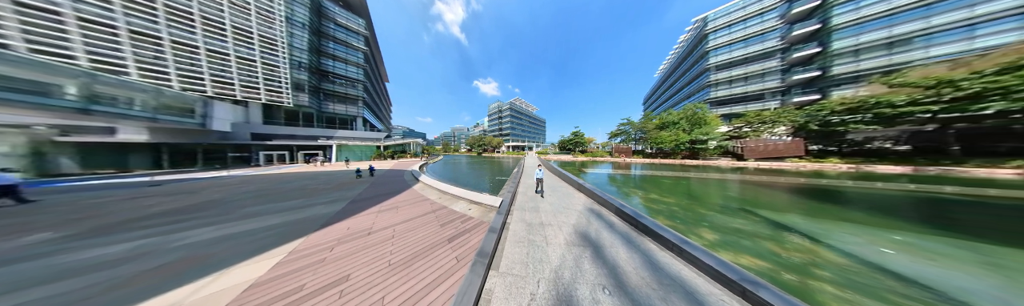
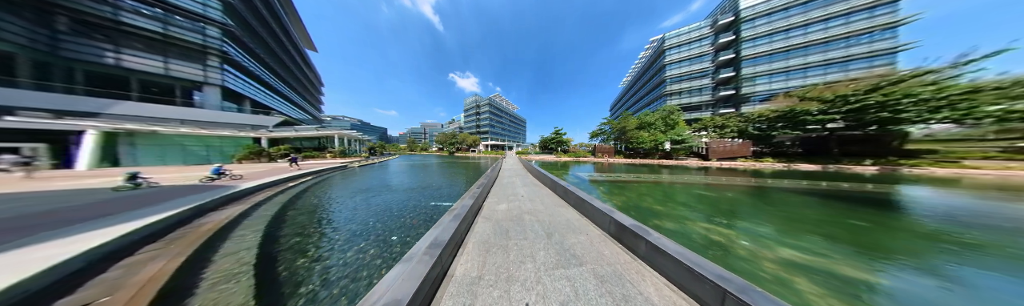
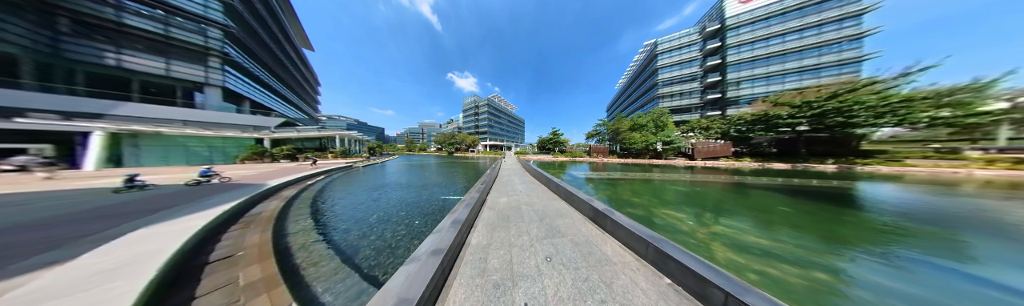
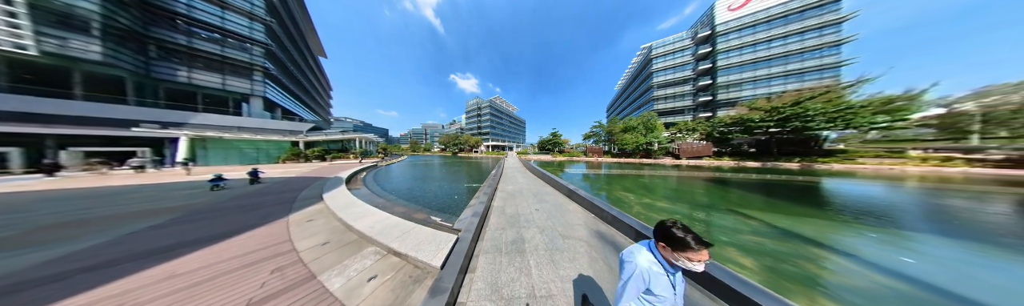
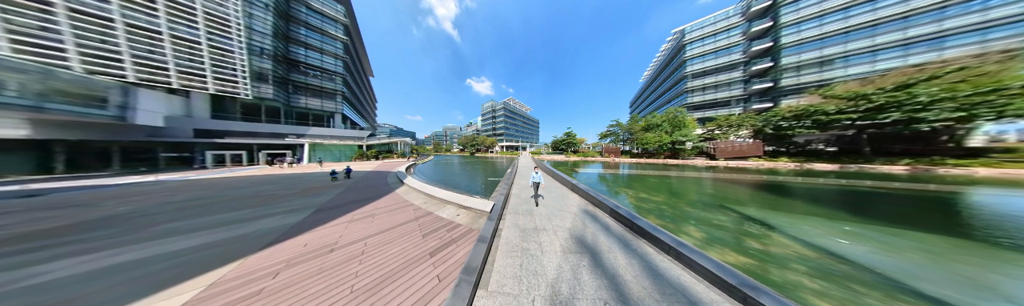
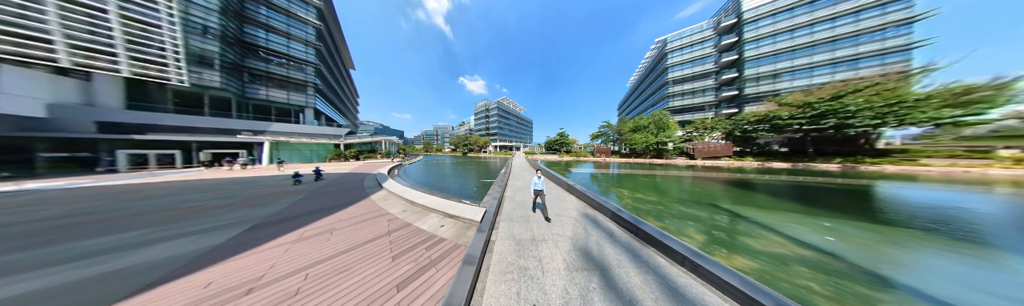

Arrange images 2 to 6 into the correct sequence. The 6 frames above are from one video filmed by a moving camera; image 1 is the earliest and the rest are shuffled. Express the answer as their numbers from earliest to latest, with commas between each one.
5, 6, 4, 3, 2
